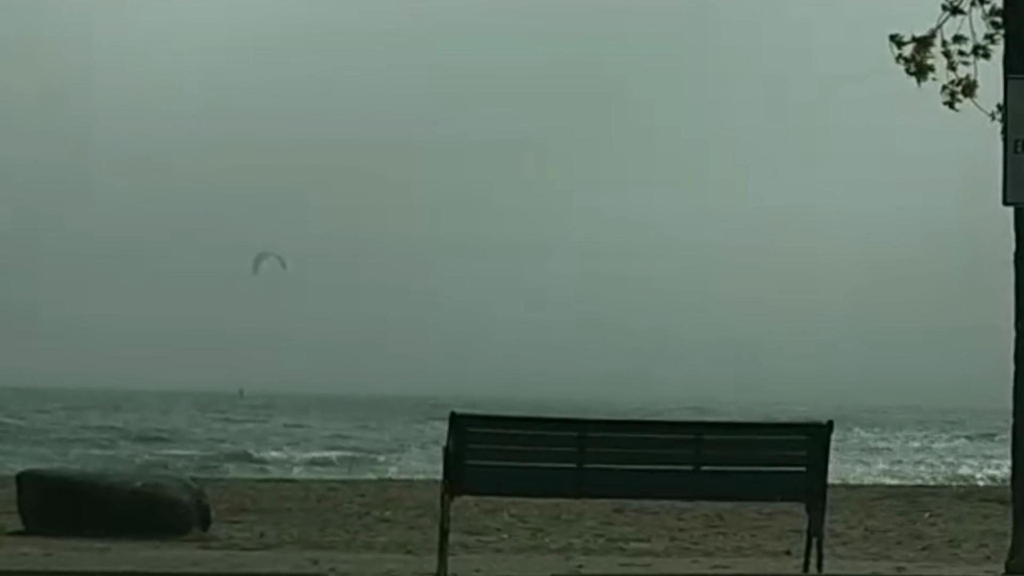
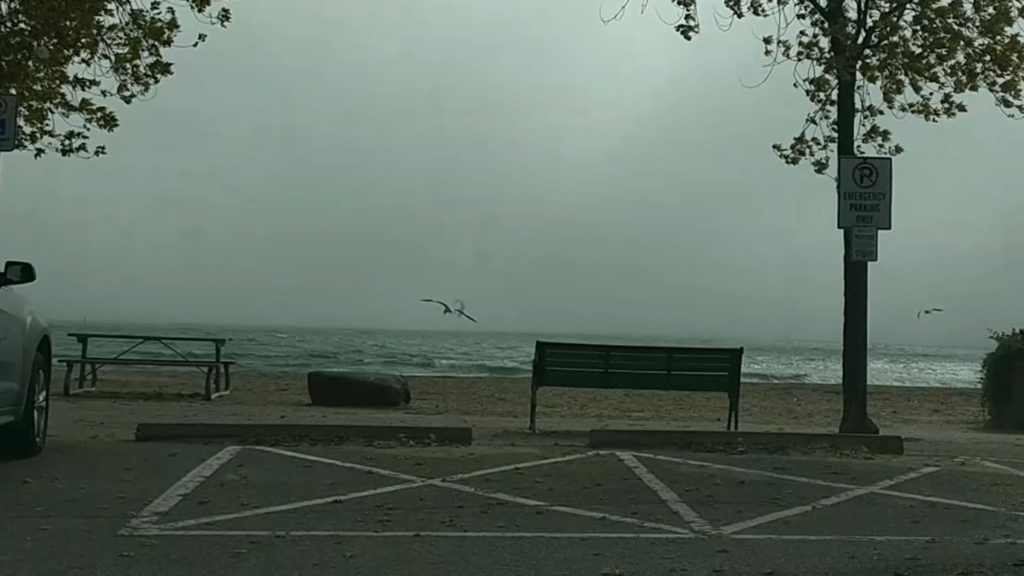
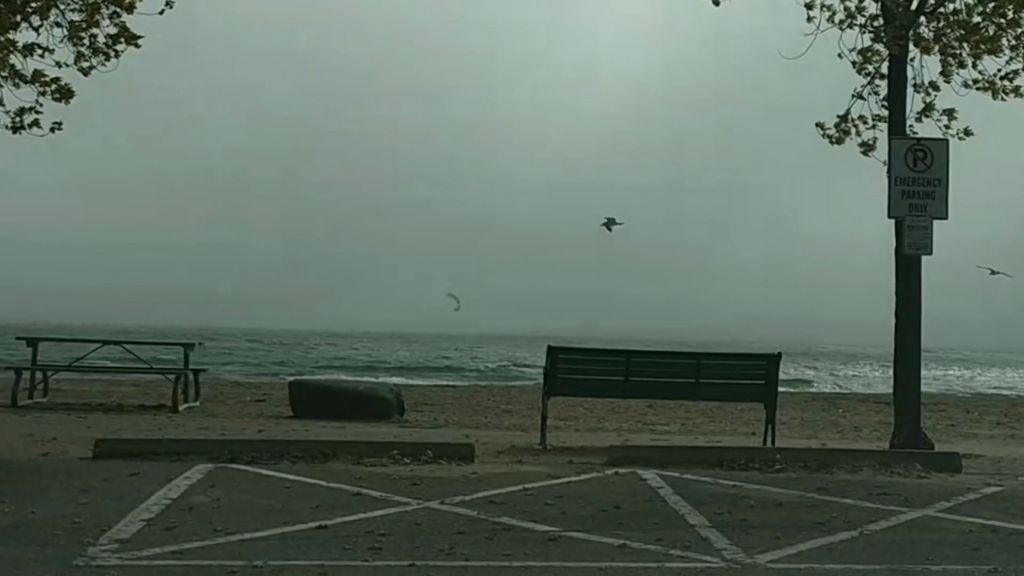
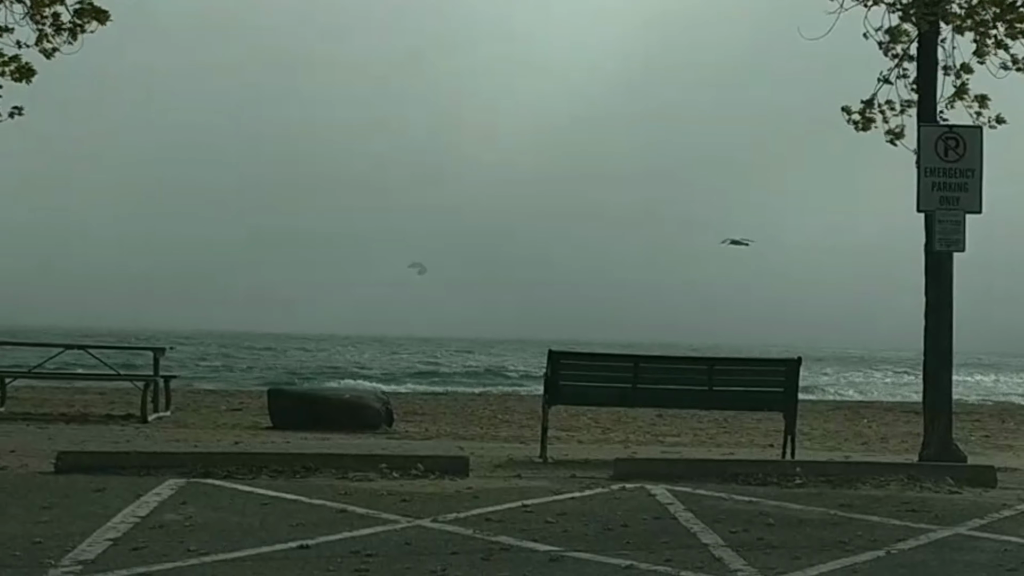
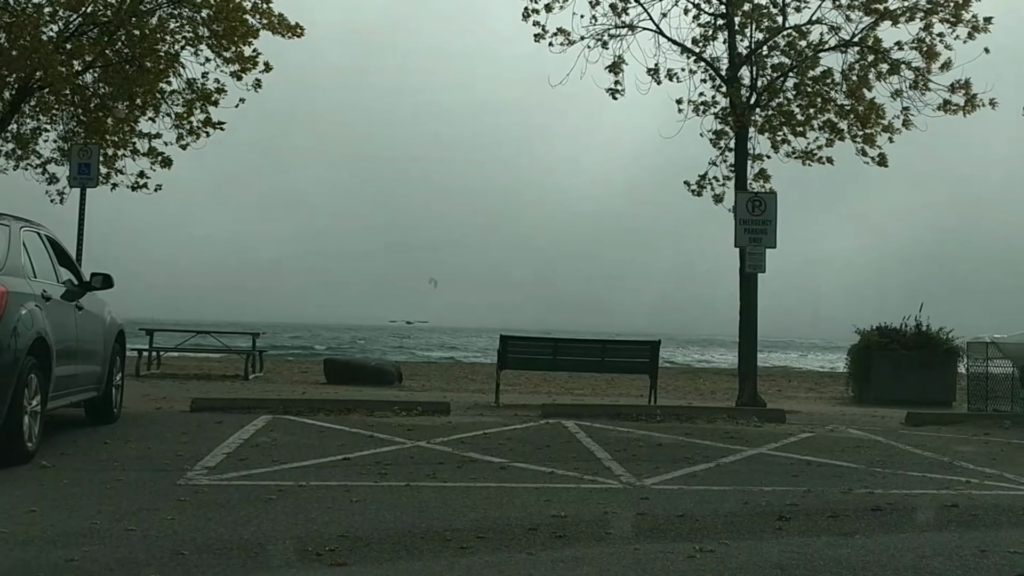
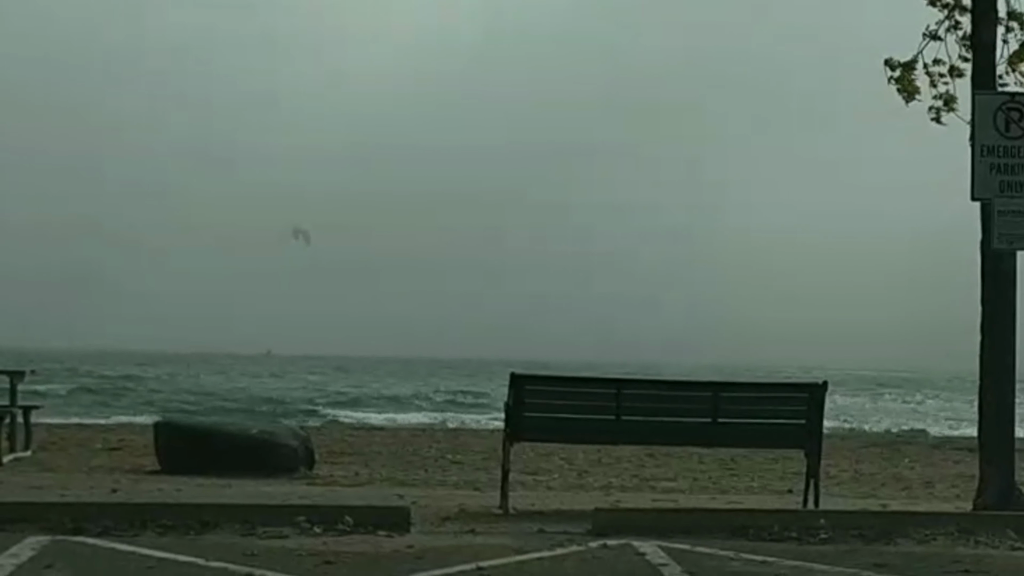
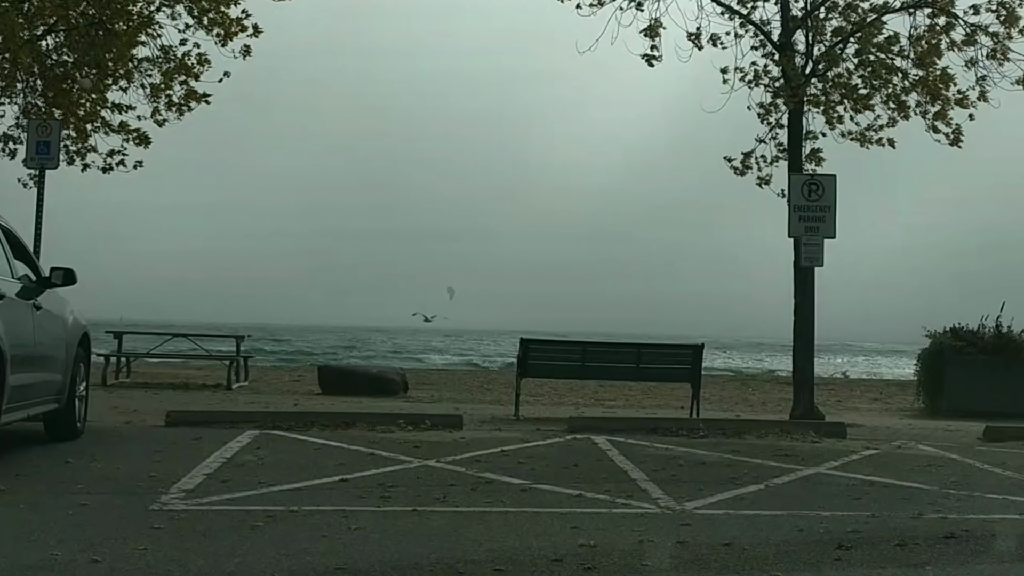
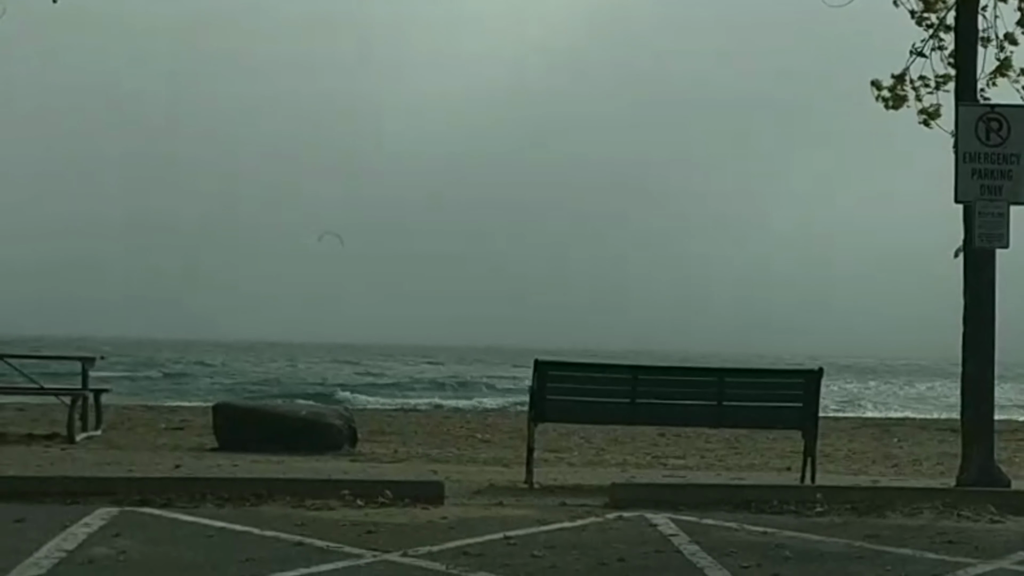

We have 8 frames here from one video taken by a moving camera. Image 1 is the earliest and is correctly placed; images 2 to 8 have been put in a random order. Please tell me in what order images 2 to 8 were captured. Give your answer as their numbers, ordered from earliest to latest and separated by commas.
6, 8, 4, 3, 2, 7, 5
